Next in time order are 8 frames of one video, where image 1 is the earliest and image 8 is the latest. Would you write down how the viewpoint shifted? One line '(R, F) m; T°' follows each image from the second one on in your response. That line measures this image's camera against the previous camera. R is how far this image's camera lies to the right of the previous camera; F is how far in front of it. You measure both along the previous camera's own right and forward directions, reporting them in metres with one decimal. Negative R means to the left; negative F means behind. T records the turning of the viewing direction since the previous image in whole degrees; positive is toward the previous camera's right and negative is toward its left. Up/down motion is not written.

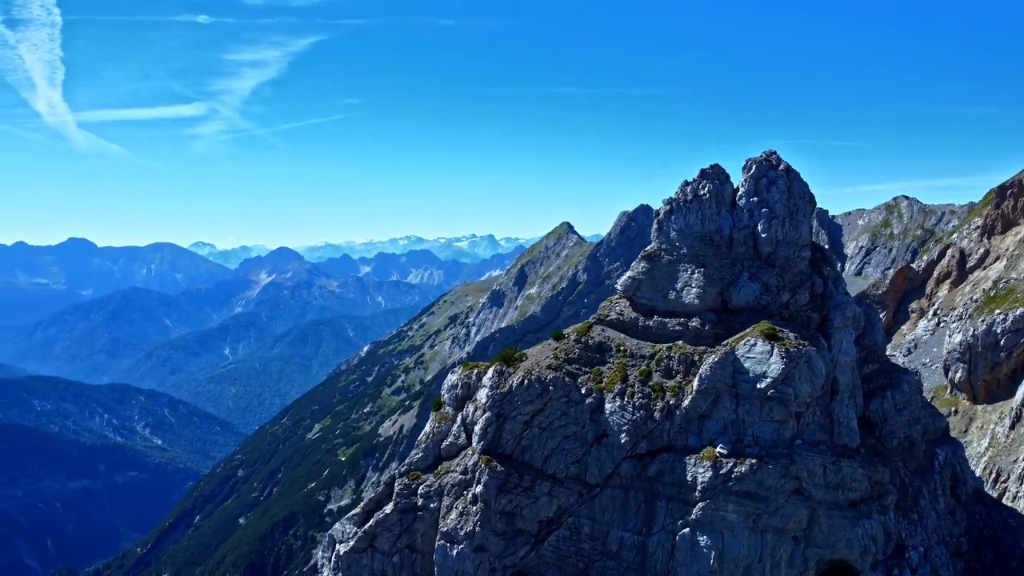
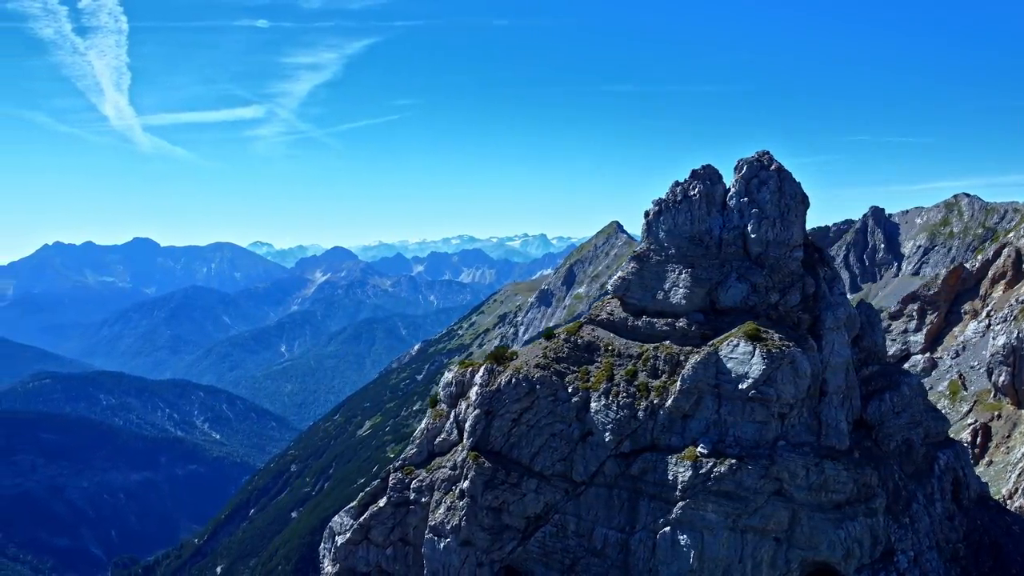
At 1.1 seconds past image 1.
(+5.1, -1.0) m; -4°
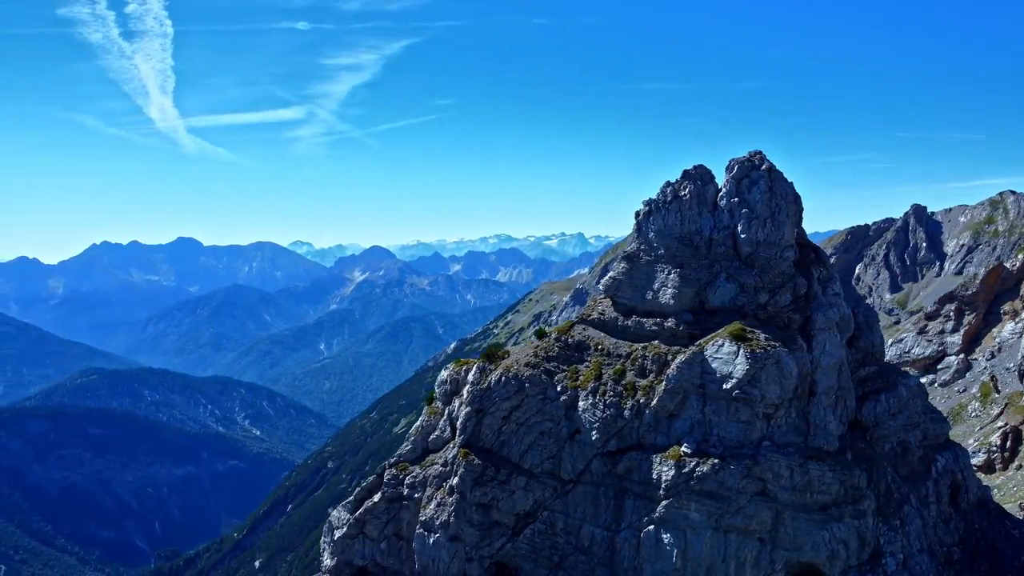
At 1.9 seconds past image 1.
(+3.8, -0.7) m; -3°
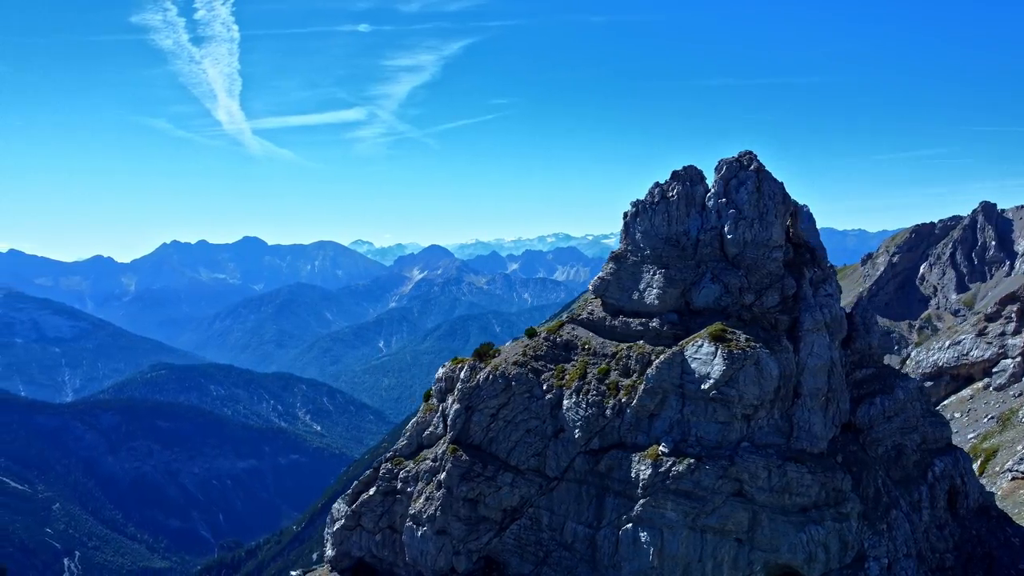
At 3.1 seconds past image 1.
(+5.8, -1.0) m; -4°
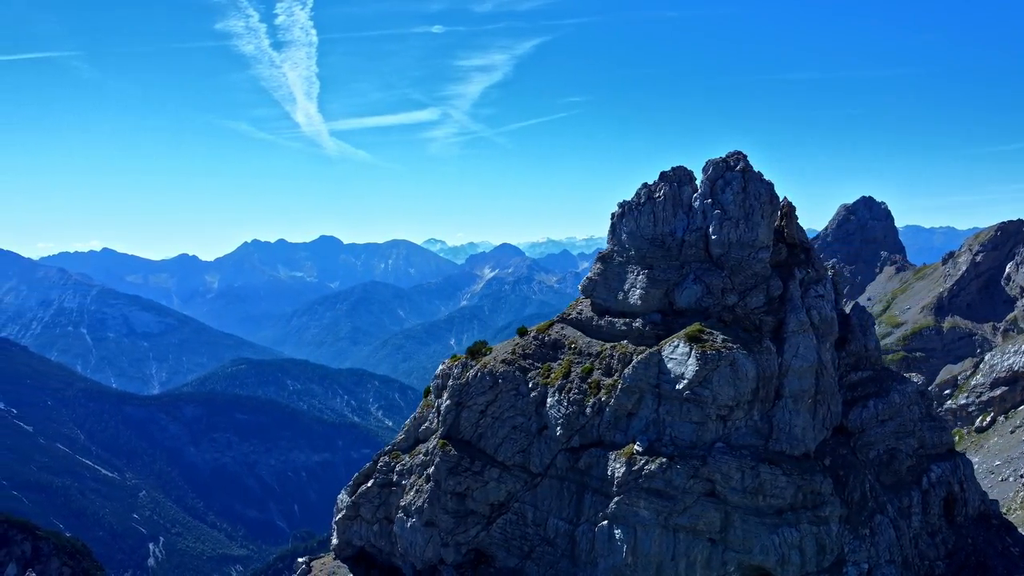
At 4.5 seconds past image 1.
(+7.0, -1.1) m; -5°
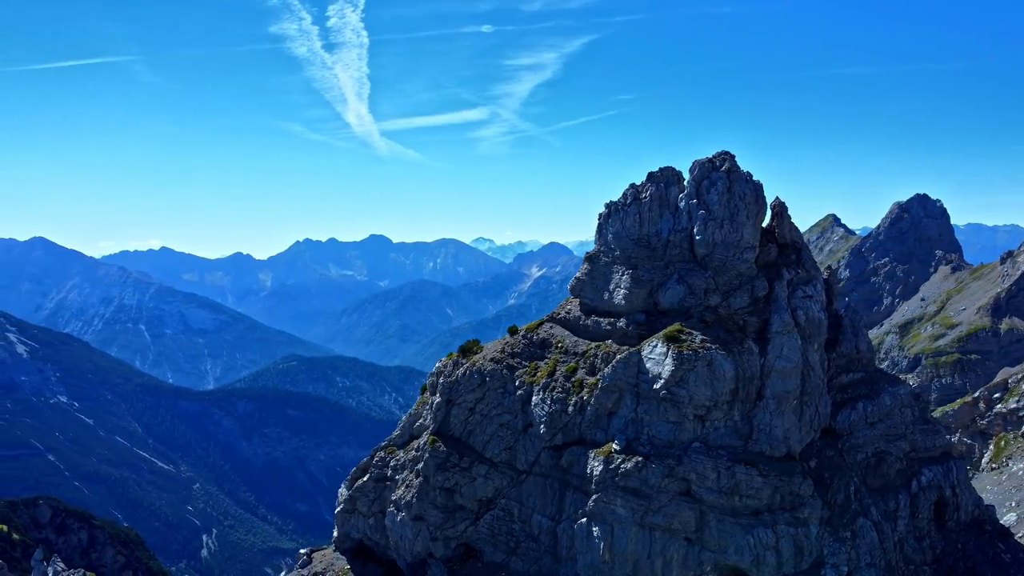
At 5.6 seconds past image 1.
(+5.1, -0.9) m; -3°
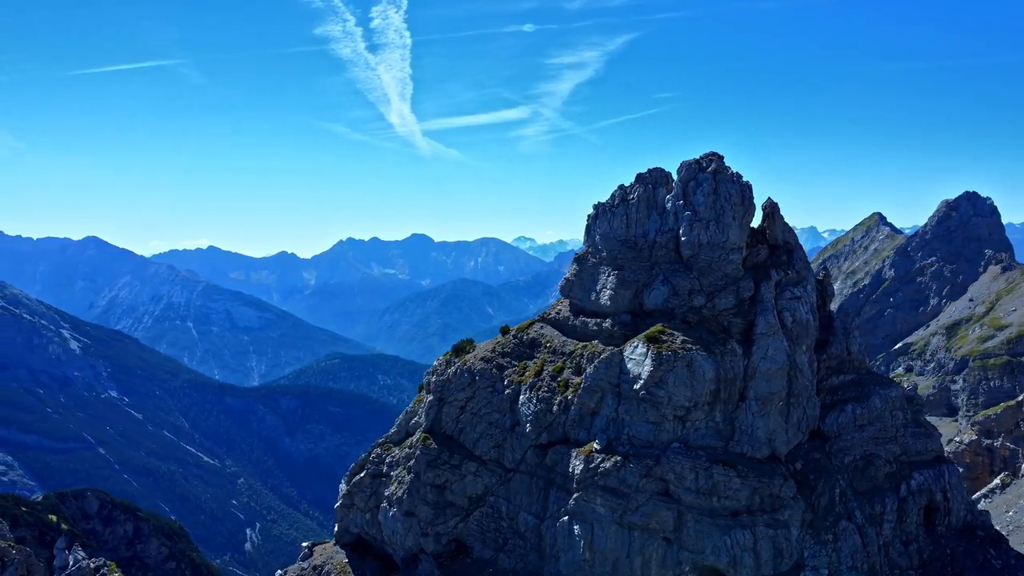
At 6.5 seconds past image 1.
(+4.5, -0.8) m; -3°
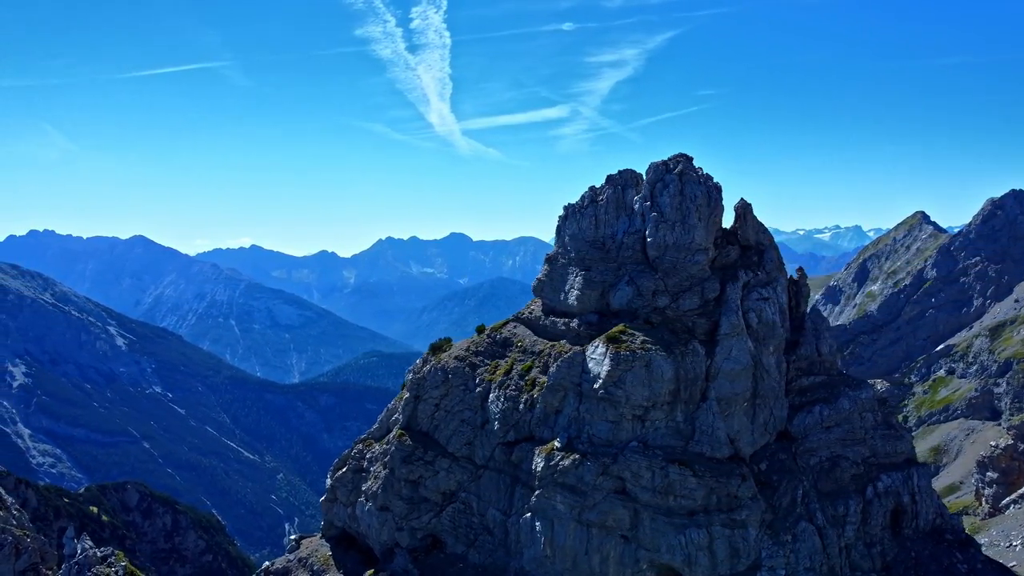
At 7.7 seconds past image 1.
(+5.8, -1.0) m; -3°
